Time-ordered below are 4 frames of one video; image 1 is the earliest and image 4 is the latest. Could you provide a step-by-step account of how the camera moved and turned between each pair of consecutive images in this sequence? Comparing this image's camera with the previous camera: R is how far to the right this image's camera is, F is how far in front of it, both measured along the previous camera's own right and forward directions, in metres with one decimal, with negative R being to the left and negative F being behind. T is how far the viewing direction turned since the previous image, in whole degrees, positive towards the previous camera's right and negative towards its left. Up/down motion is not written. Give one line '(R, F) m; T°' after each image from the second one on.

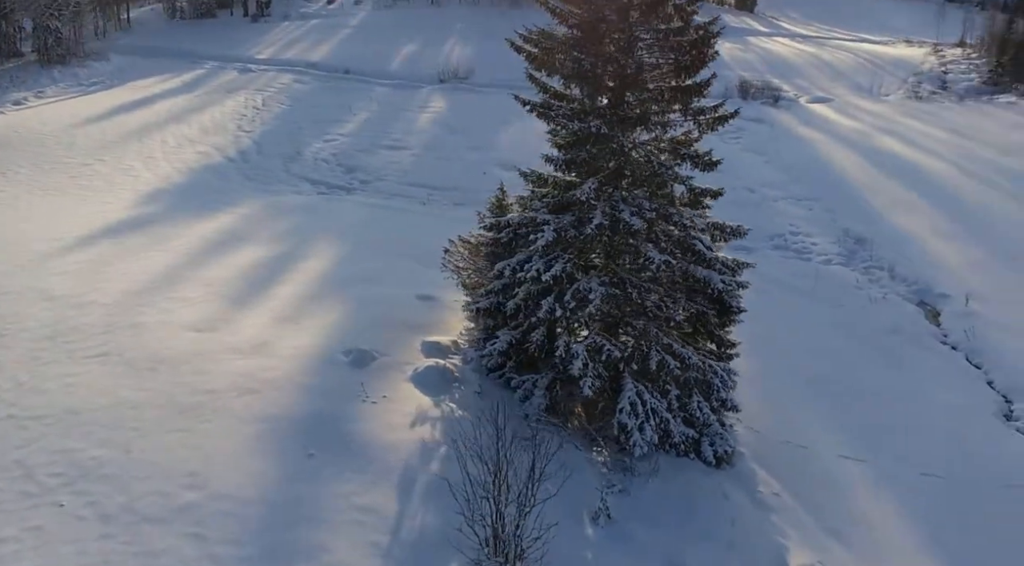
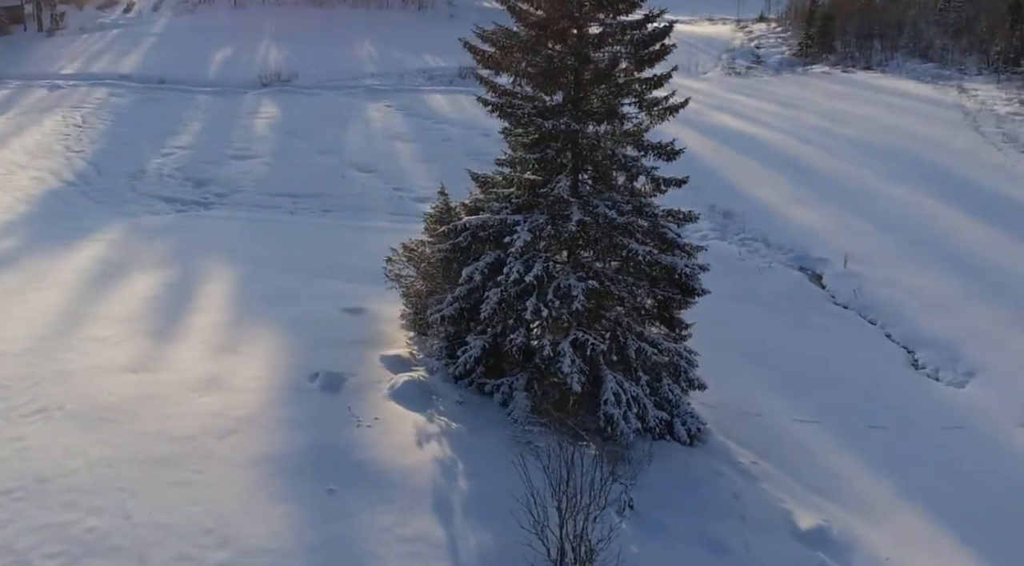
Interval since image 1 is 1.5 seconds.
(-1.4, +0.3) m; +11°
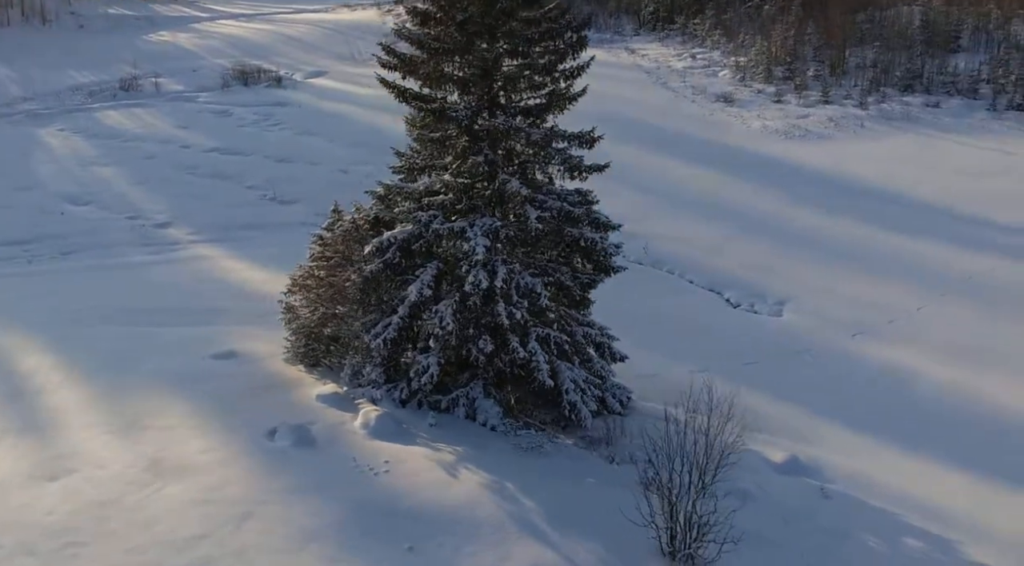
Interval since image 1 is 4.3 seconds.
(-2.5, +0.6) m; +20°
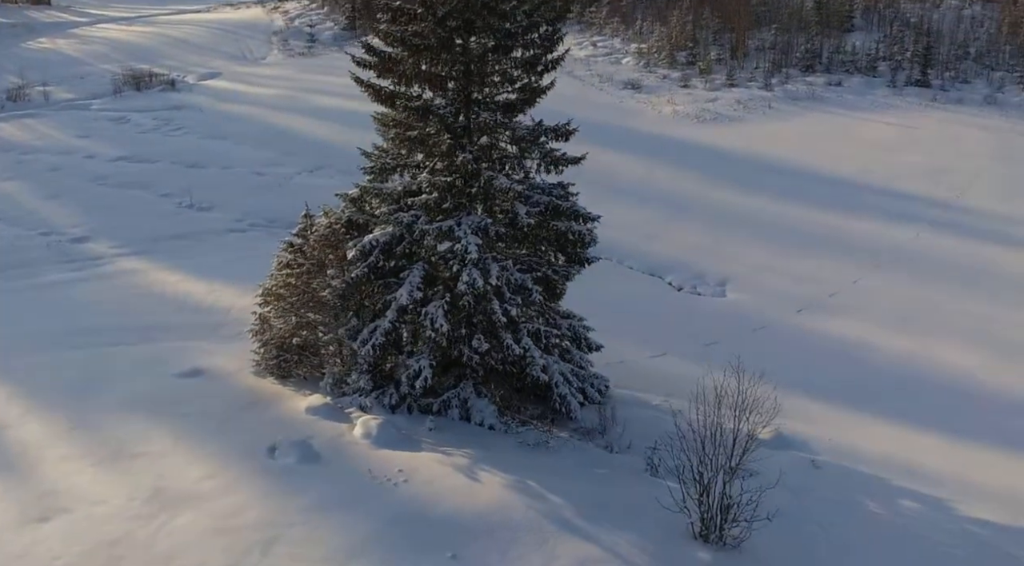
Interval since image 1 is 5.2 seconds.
(-0.8, +0.1) m; +6°
